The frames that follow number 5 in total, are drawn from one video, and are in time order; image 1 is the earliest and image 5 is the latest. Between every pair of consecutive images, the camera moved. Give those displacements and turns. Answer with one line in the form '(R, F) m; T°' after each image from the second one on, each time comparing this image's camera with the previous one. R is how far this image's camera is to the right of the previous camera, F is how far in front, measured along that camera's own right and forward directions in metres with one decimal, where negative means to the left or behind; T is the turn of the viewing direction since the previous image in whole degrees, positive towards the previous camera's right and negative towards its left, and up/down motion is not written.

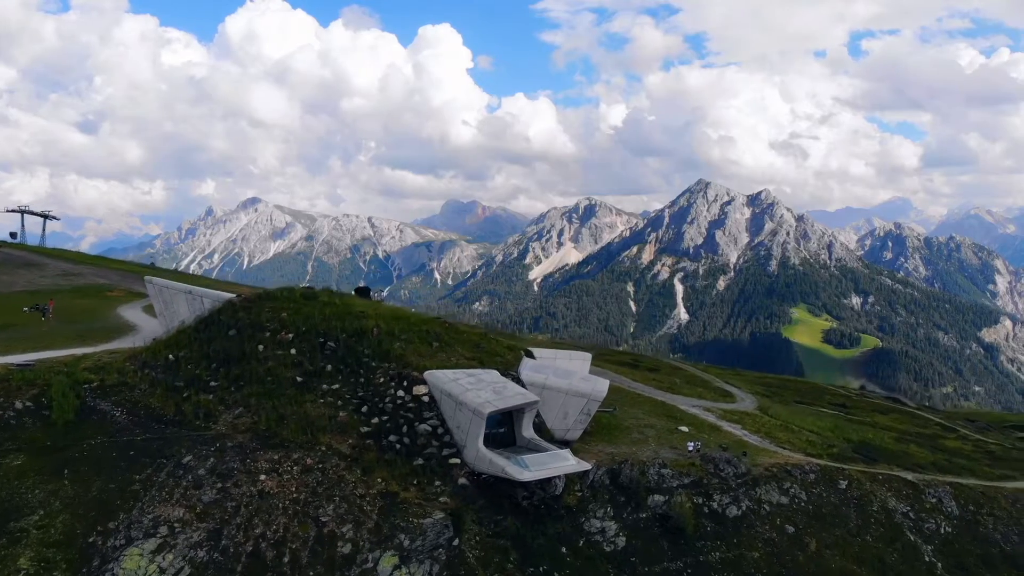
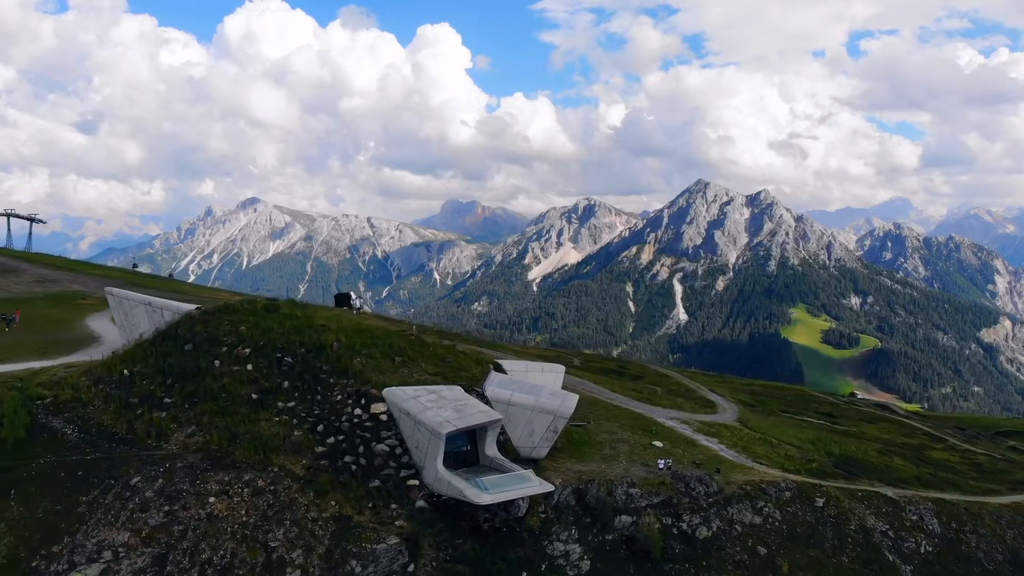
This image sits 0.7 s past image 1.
(+2.4, +1.3) m; 0°
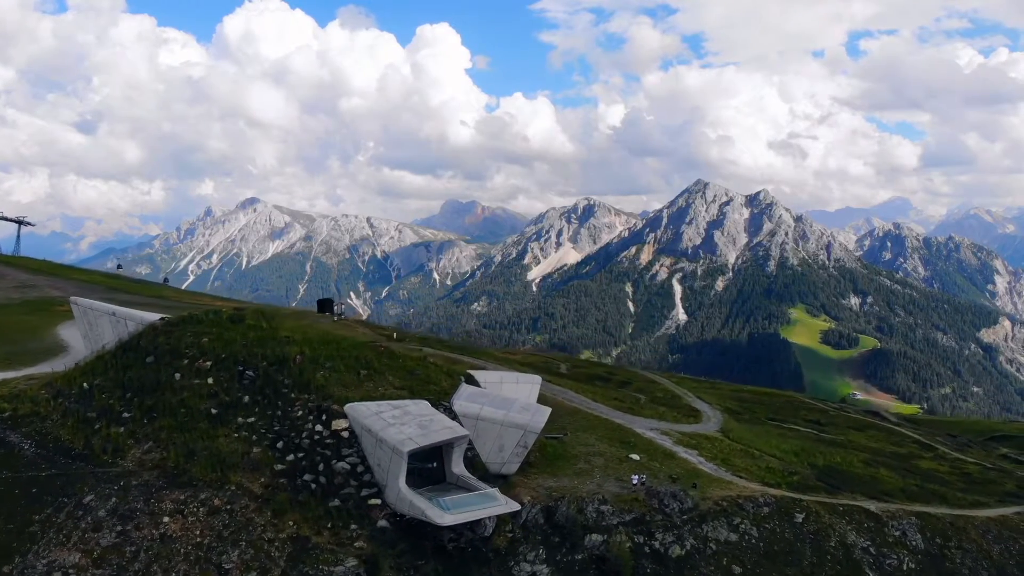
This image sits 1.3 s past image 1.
(+2.0, +1.1) m; 0°
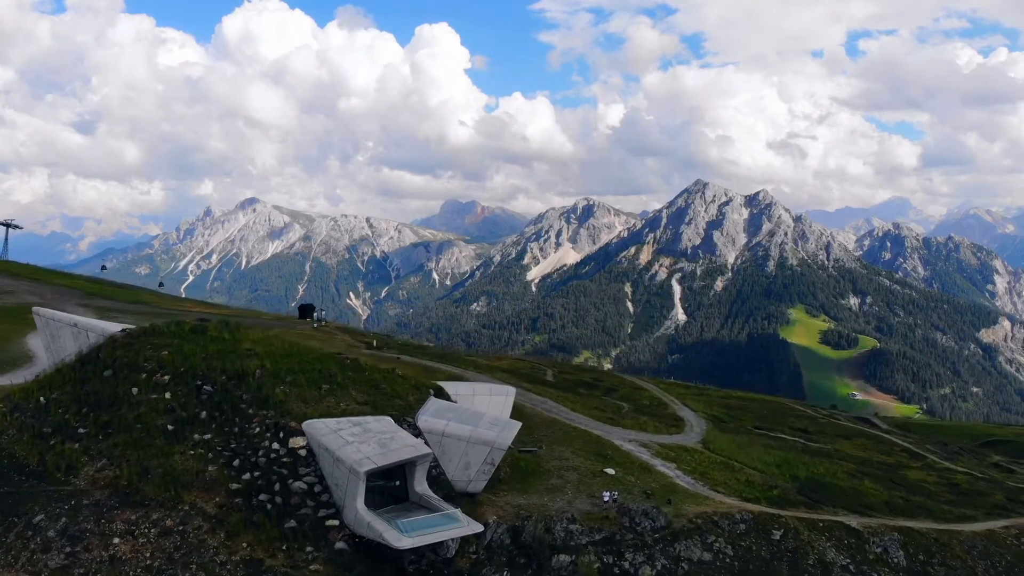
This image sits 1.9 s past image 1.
(+2.1, +1.1) m; 0°
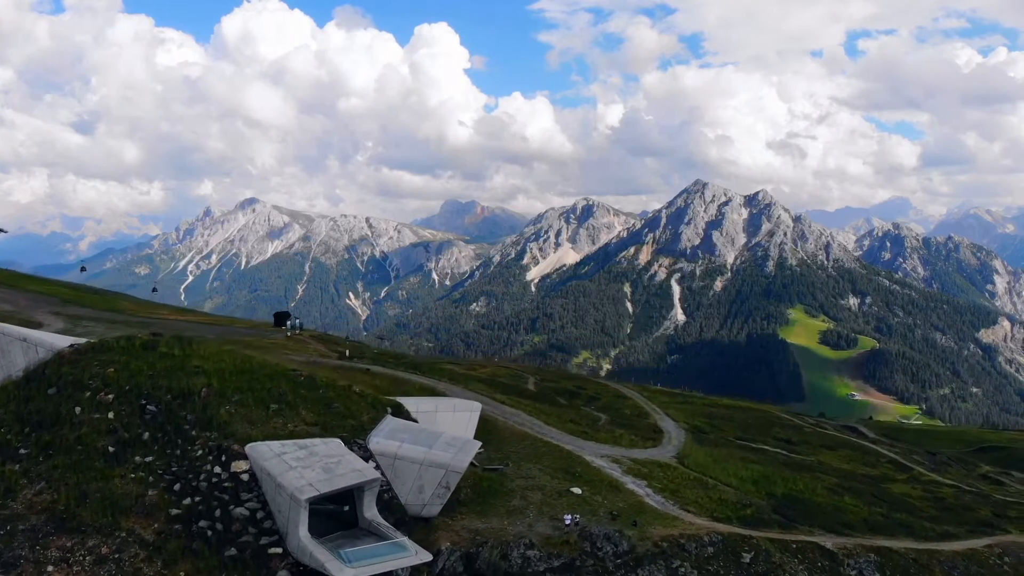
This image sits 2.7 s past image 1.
(+2.6, +1.4) m; 0°
